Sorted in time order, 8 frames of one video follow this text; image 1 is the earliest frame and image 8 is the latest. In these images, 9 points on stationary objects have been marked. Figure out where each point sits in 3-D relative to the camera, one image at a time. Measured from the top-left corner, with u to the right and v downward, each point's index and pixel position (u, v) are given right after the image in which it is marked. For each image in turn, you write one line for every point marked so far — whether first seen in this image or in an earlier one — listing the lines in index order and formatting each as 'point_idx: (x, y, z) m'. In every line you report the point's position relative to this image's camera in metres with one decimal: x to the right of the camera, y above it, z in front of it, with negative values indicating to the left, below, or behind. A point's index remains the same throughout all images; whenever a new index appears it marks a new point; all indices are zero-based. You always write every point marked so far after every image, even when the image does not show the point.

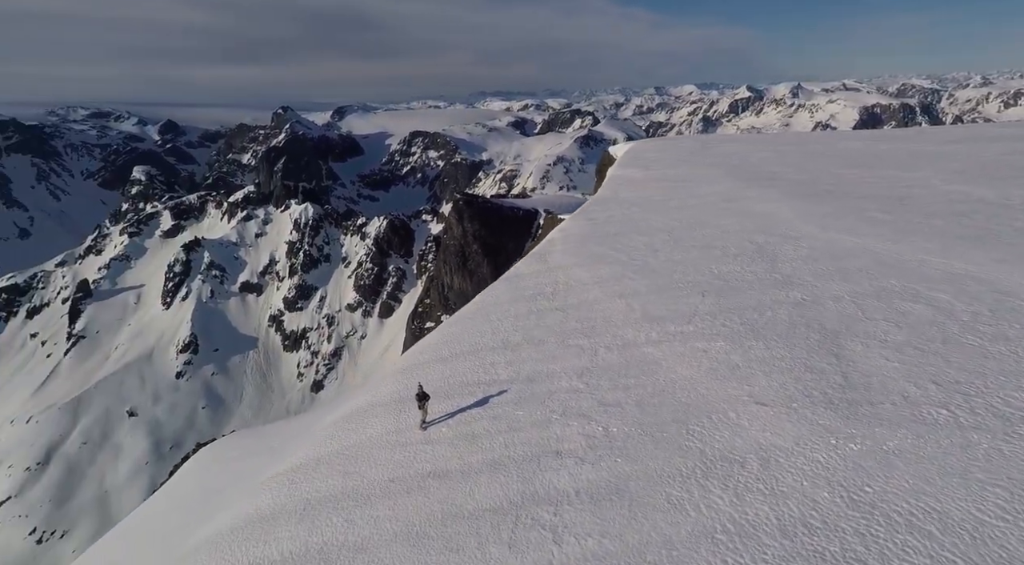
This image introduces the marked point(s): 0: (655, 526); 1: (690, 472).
0: (+3.4, -5.5, +16.5) m
1: (+4.7, -4.8, +17.7) m
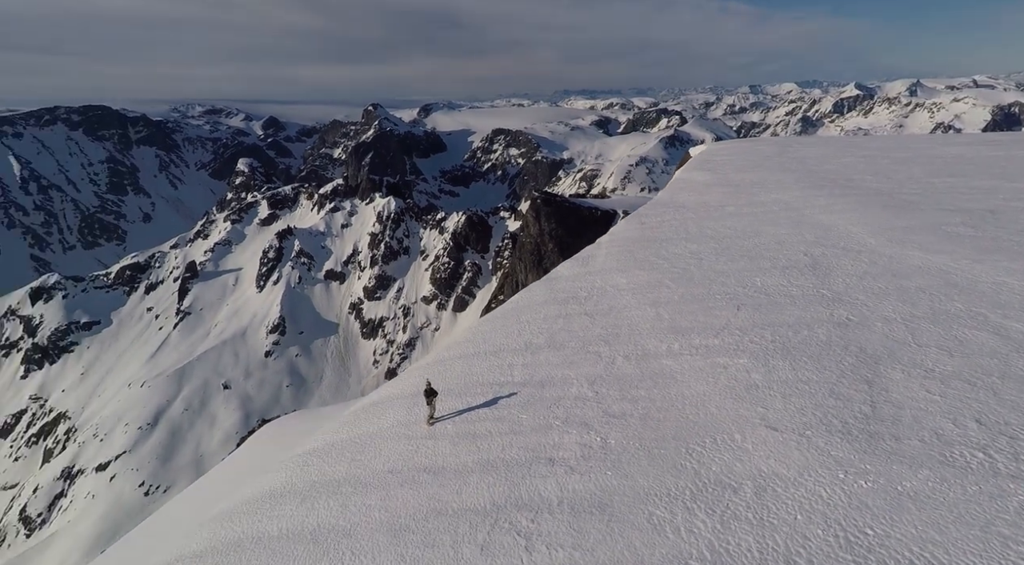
0: (+2.8, -5.8, +16.4) m
1: (+4.3, -5.3, +17.3) m
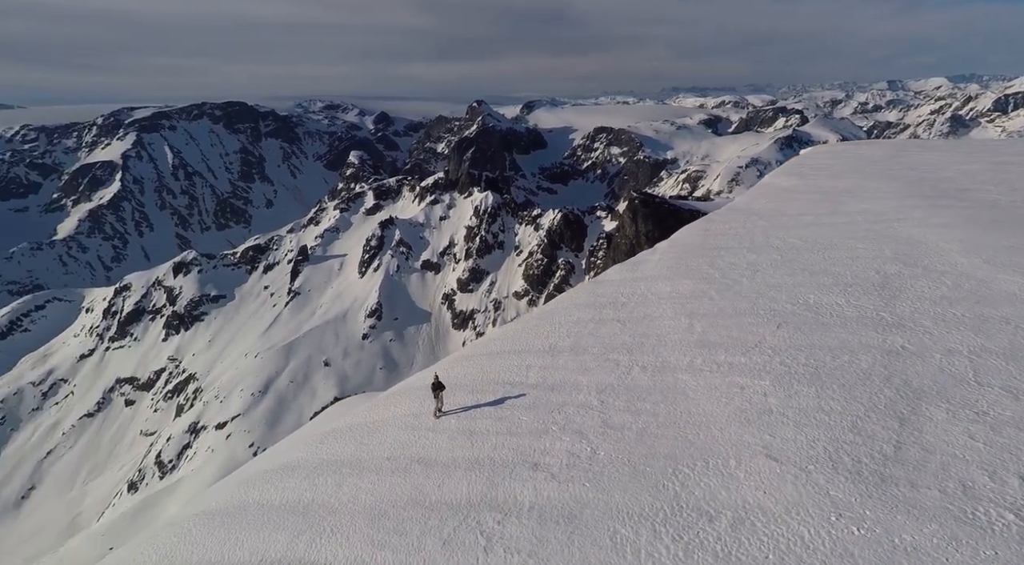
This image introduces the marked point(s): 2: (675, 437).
0: (+1.7, -6.1, +16.2) m
1: (+3.4, -5.6, +16.8) m
2: (+4.5, -4.4, +19.0) m
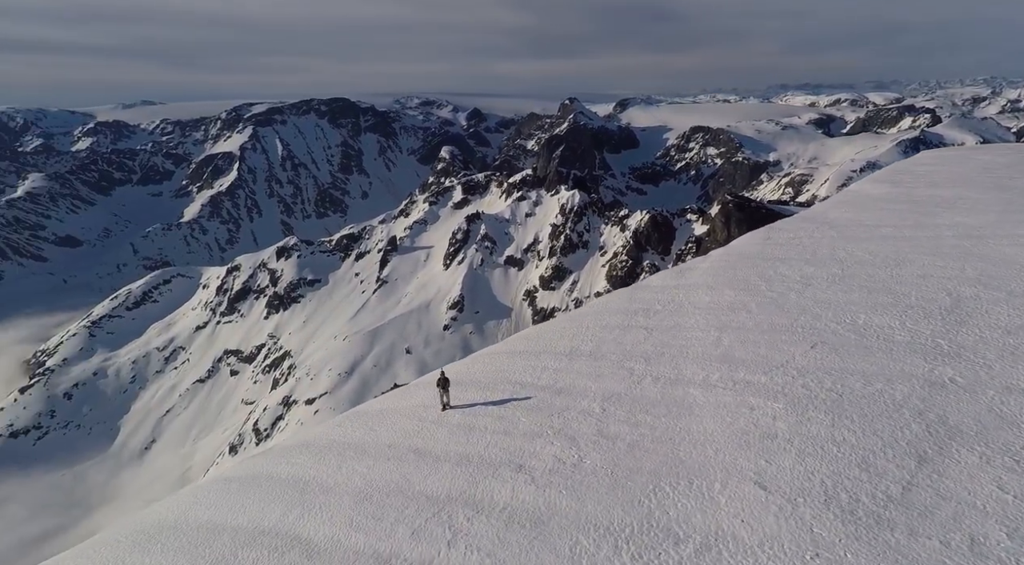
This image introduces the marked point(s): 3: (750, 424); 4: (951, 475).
0: (+0.7, -6.2, +16.1) m
1: (+2.5, -5.8, +16.3) m
2: (+4.0, -4.6, +18.3) m
3: (+6.6, -3.9, +19.1) m
4: (+10.6, -4.6, +16.7) m
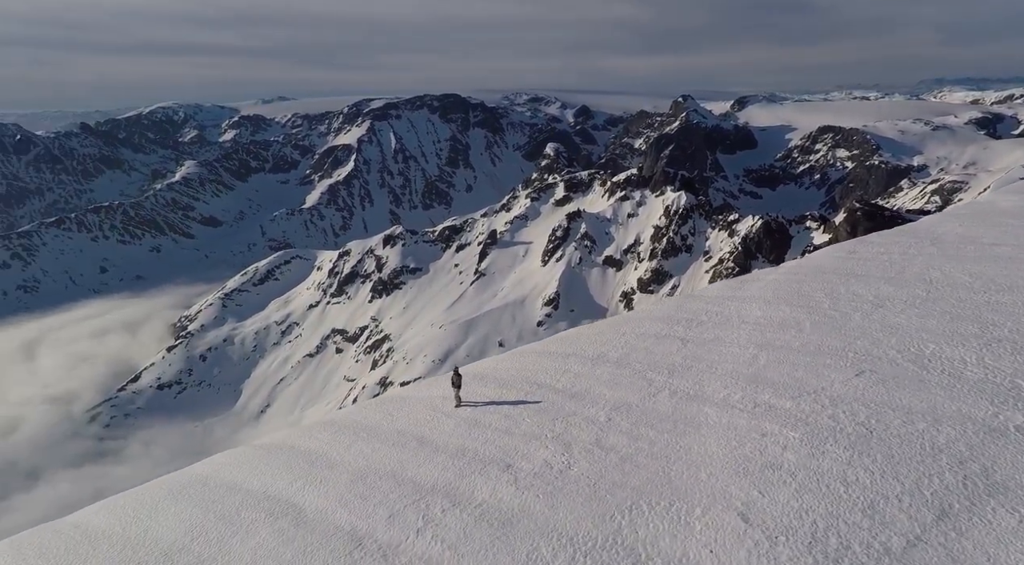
0: (-0.3, -6.2, +16.1) m
1: (+1.6, -6.0, +16.0) m
2: (+3.6, -4.9, +17.6) m
3: (+6.3, -4.3, +17.8) m
4: (+9.6, -5.3, +14.5) m
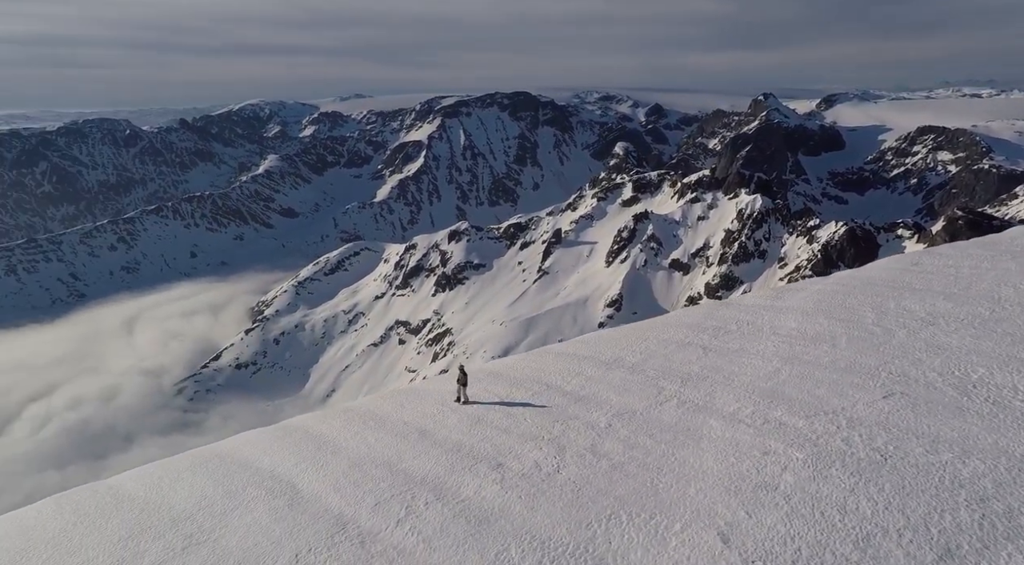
0: (-0.9, -6.2, +16.1) m
1: (+0.9, -6.0, +15.7) m
2: (+3.1, -5.0, +17.0) m
3: (+5.9, -4.5, +16.8) m
4: (+8.7, -5.7, +13.1) m
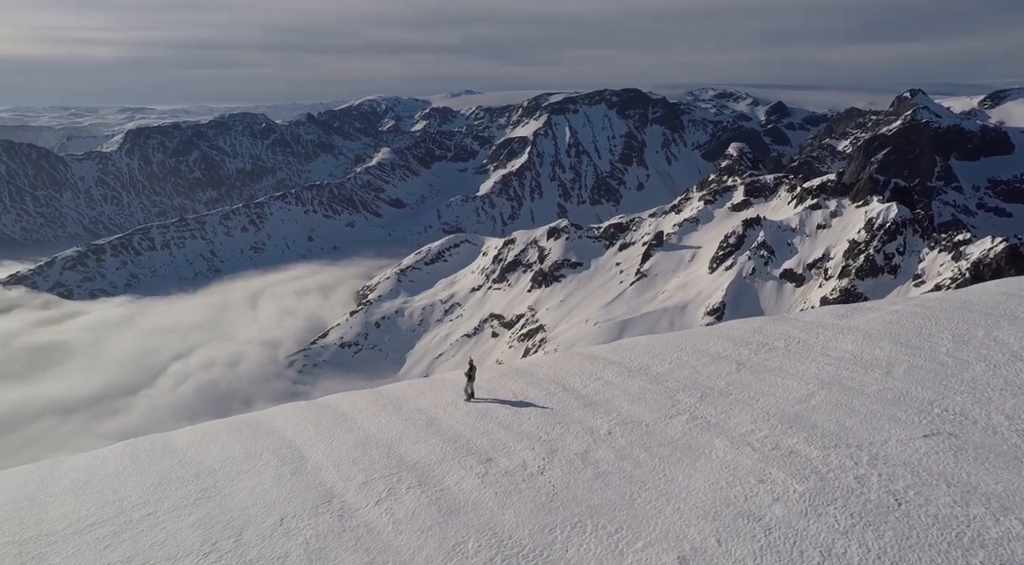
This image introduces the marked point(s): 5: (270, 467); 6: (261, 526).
0: (-1.8, -5.9, +16.1) m
1: (0.0, -5.9, +15.3) m
2: (+2.5, -5.0, +16.1) m
3: (+5.1, -4.7, +15.3) m
4: (+7.0, -6.0, +11.1) m
5: (-6.8, -5.3, +19.5) m
6: (-6.1, -6.0, +17.1) m
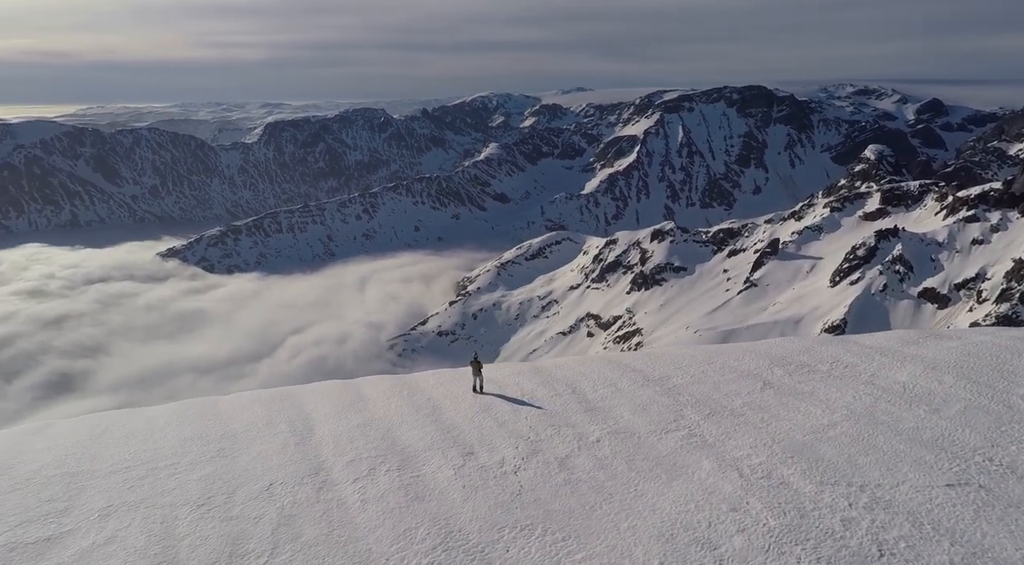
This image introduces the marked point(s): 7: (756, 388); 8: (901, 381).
0: (-2.7, -5.6, +16.1) m
1: (-1.2, -5.6, +15.0) m
2: (+1.4, -4.9, +15.2) m
3: (+3.9, -4.8, +13.9) m
4: (+4.7, -6.2, +9.3) m
5: (-6.8, -4.6, +20.6) m
6: (-6.7, -5.4, +18.0) m
7: (+6.9, -2.4, +19.3) m
8: (+9.8, -2.3, +17.9) m
